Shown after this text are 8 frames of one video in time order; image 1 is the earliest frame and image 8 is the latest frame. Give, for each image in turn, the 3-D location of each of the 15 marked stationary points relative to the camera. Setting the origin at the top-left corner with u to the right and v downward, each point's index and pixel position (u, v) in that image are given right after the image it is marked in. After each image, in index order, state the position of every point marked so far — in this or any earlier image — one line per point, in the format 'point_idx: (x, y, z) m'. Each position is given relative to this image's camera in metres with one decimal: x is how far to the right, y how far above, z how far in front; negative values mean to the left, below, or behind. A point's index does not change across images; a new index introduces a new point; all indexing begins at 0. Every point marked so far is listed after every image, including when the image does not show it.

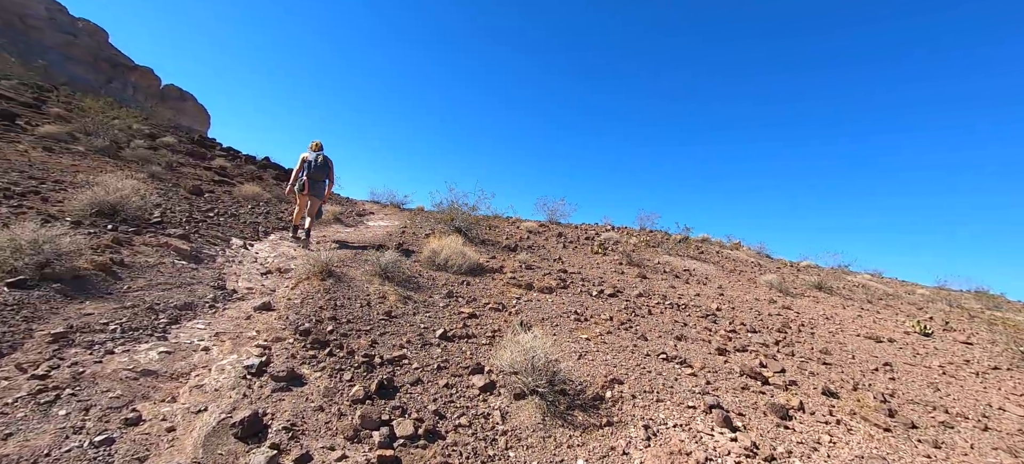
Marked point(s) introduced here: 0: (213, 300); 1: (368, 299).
0: (-2.4, -0.5, +3.1) m
1: (-1.3, -0.6, +3.6) m
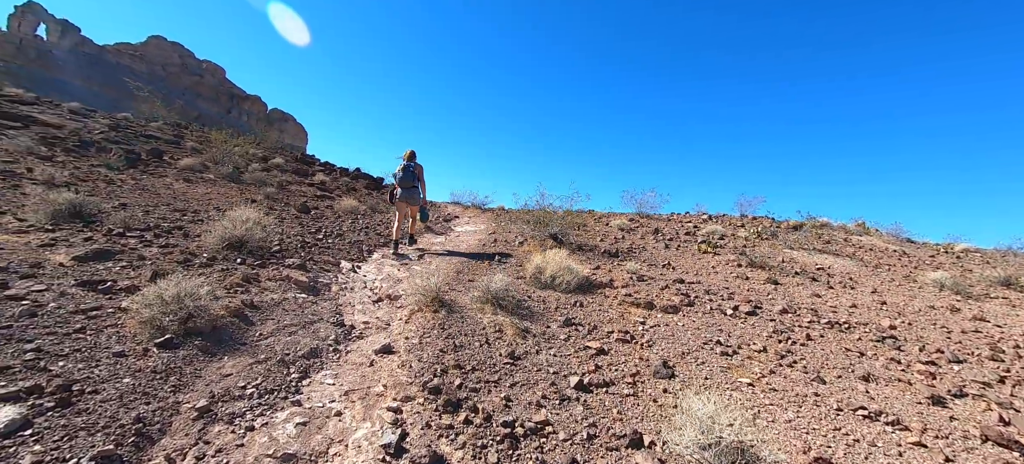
0: (-1.4, -0.9, +3.0) m
1: (-0.2, -0.9, +3.3) m
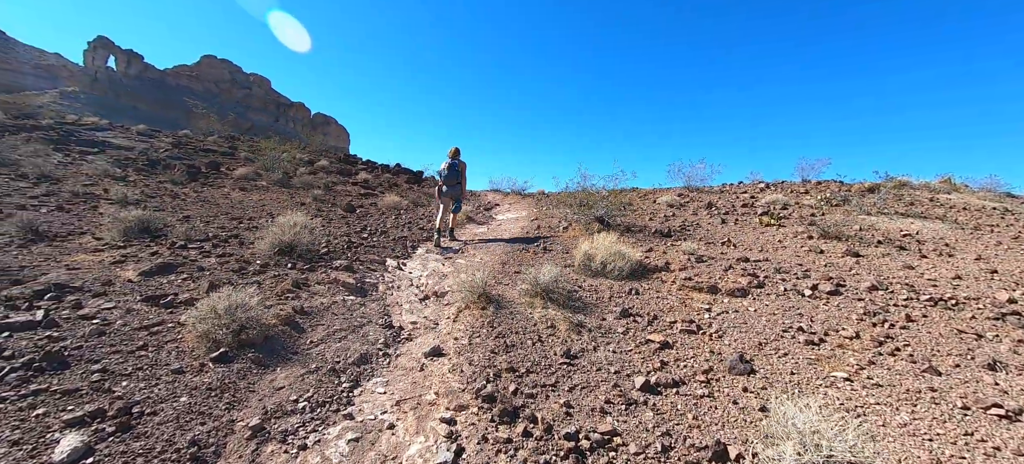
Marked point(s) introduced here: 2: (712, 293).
0: (-1.0, -0.9, +3.0) m
1: (+0.2, -0.8, +3.1) m
2: (+2.1, -0.6, +4.1) m
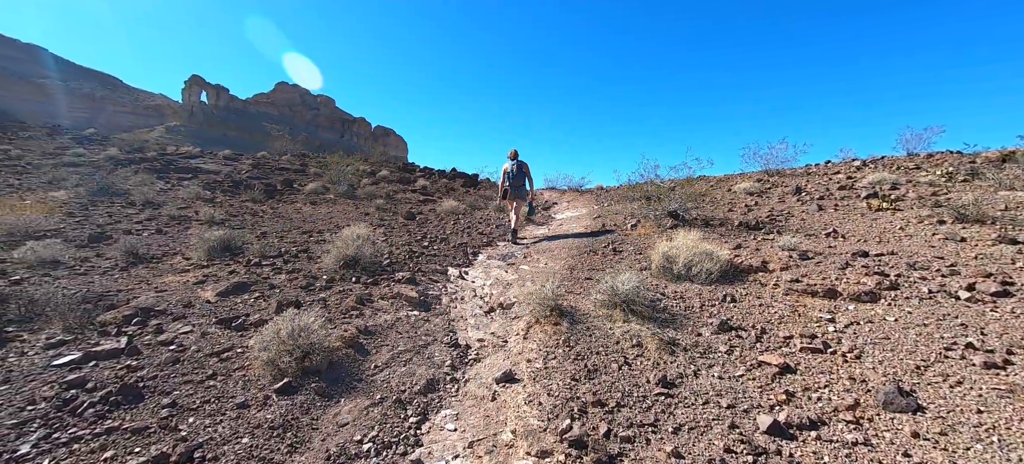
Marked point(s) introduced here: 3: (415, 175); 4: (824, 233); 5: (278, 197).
0: (-0.4, -1.0, +2.7) m
1: (+0.8, -0.8, +2.7) m
2: (+2.8, -0.6, +3.4) m
3: (-4.1, +2.4, +16.2) m
4: (+4.3, 0.0, +5.4) m
5: (-6.6, +1.0, +10.8) m
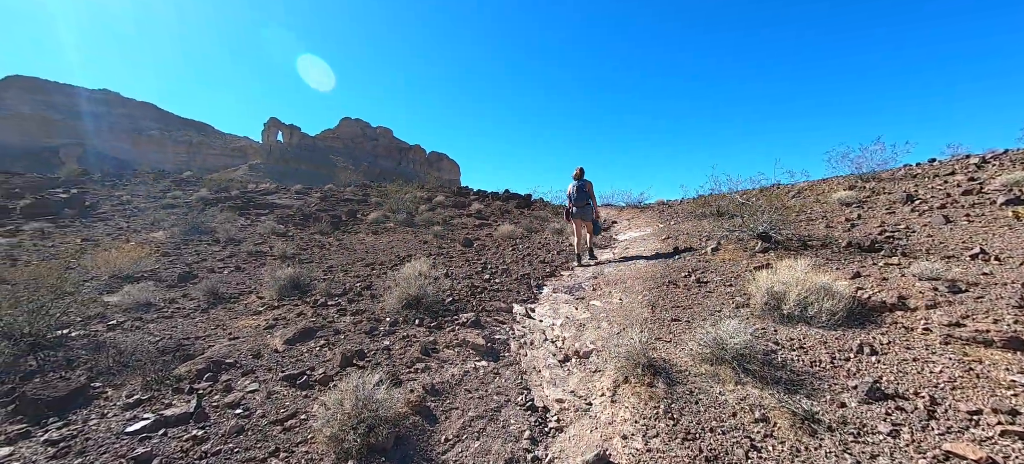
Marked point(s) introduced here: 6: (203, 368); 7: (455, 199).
0: (+0.1, -1.3, +2.3) m
1: (+1.3, -1.1, +2.1) m
2: (+3.4, -0.8, +2.6) m
3: (-1.8, +1.4, +16.4) m
4: (+5.2, -0.3, +4.4) m
5: (-4.9, +0.1, +11.2) m
6: (-2.4, -1.1, +3.0) m
7: (-2.4, +1.4, +16.1) m
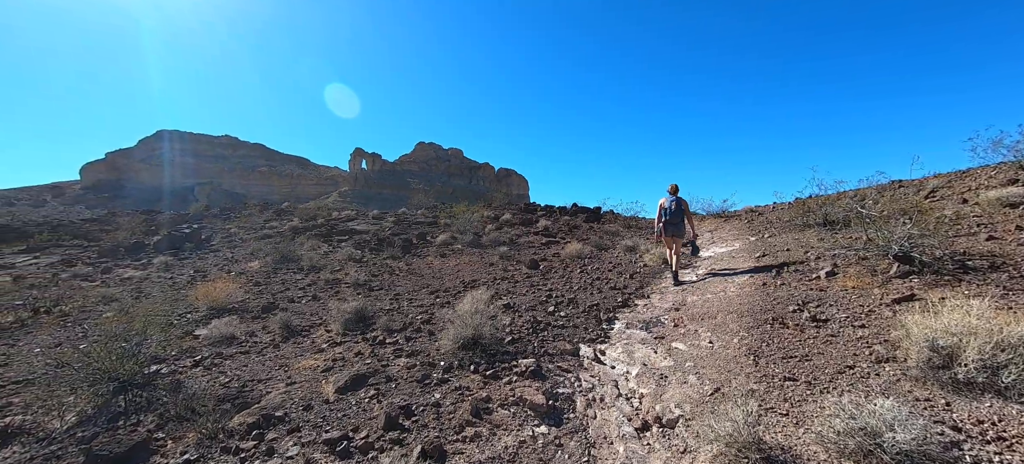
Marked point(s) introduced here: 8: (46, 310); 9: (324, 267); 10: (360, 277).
0: (+0.4, -1.5, +1.8) m
1: (+1.5, -1.3, +1.4) m
2: (+3.6, -0.9, +1.4) m
3: (+1.0, +0.6, +16.0) m
4: (+5.7, -0.4, +2.9) m
5: (-3.0, -0.6, +11.5) m
6: (-1.9, -1.4, +2.9) m
7: (+0.4, +0.6, +15.8) m
8: (-7.9, -1.3, +6.5) m
9: (-4.9, -0.9, +10.0) m
10: (-3.4, -1.0, +8.5) m
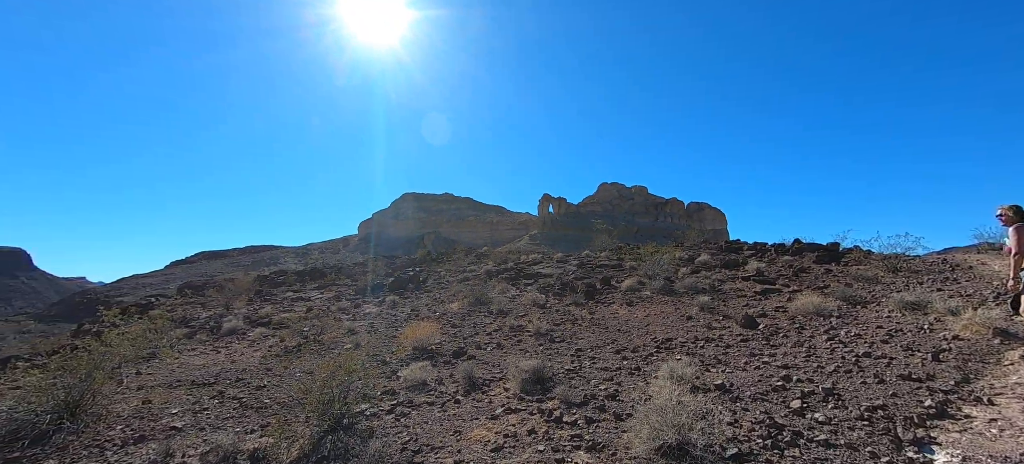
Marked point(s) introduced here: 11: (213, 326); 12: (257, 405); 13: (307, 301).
0: (+1.0, -1.7, +0.5) m
1: (+1.8, -1.4, -0.4) m
2: (+3.7, -1.0, -1.2) m
3: (+7.9, -0.9, +13.1) m
4: (+6.2, -0.5, -0.8) m
5: (+2.3, -1.8, +10.7) m
6: (-0.6, -1.9, +2.5) m
7: (+7.2, -0.9, +13.2) m
8: (-4.3, -2.3, +8.5) m
9: (-0.1, -2.1, +10.2) m
10: (+0.6, -2.0, +8.2) m
11: (-8.3, -2.6, +10.7) m
12: (-3.5, -2.3, +5.2) m
13: (-7.2, -2.4, +13.6) m
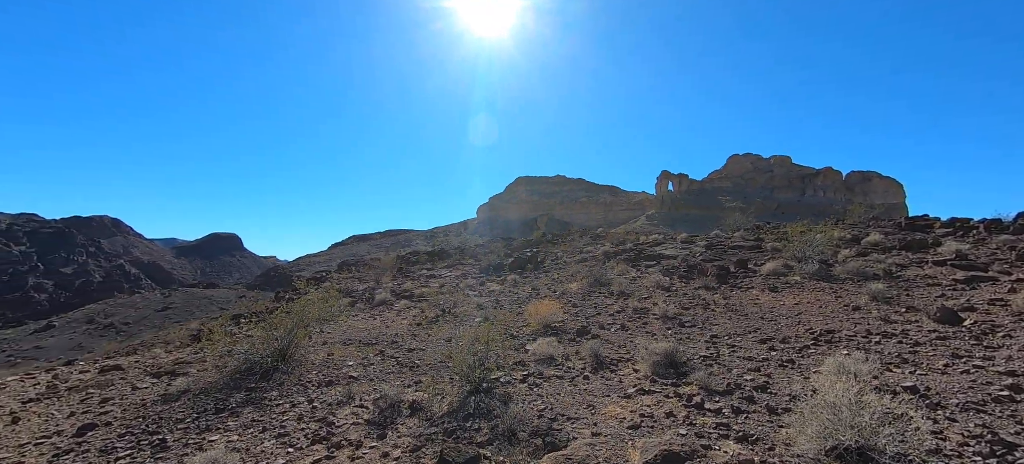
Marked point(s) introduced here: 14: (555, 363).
0: (+1.3, -1.7, +0.3) m
1: (+1.8, -1.4, -0.8) m
2: (+3.4, -1.0, -2.1) m
3: (+11.5, -0.2, +10.4) m
4: (+6.0, -0.5, -2.4) m
5: (+5.4, -1.3, +9.7) m
6: (+0.3, -1.7, +2.7) m
7: (+10.9, -0.2, +10.7) m
8: (-1.5, -2.0, +9.5) m
9: (+3.0, -1.6, +9.9) m
10: (+3.1, -1.6, +7.8) m
11: (-4.7, -2.2, +12.8) m
12: (-1.6, -2.1, +6.1) m
13: (-2.9, -1.8, +15.2) m
14: (+0.6, -1.9, +5.7) m
